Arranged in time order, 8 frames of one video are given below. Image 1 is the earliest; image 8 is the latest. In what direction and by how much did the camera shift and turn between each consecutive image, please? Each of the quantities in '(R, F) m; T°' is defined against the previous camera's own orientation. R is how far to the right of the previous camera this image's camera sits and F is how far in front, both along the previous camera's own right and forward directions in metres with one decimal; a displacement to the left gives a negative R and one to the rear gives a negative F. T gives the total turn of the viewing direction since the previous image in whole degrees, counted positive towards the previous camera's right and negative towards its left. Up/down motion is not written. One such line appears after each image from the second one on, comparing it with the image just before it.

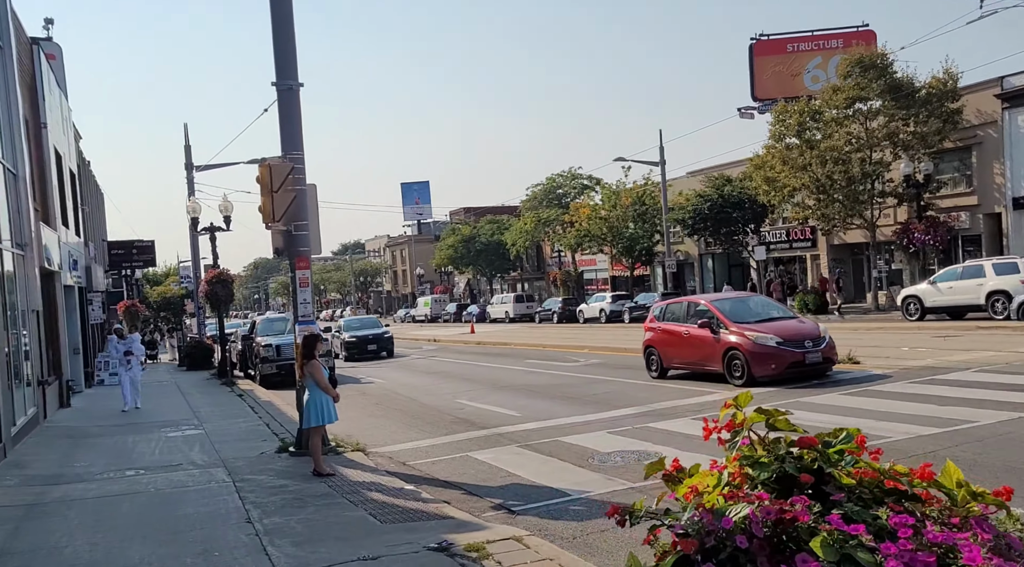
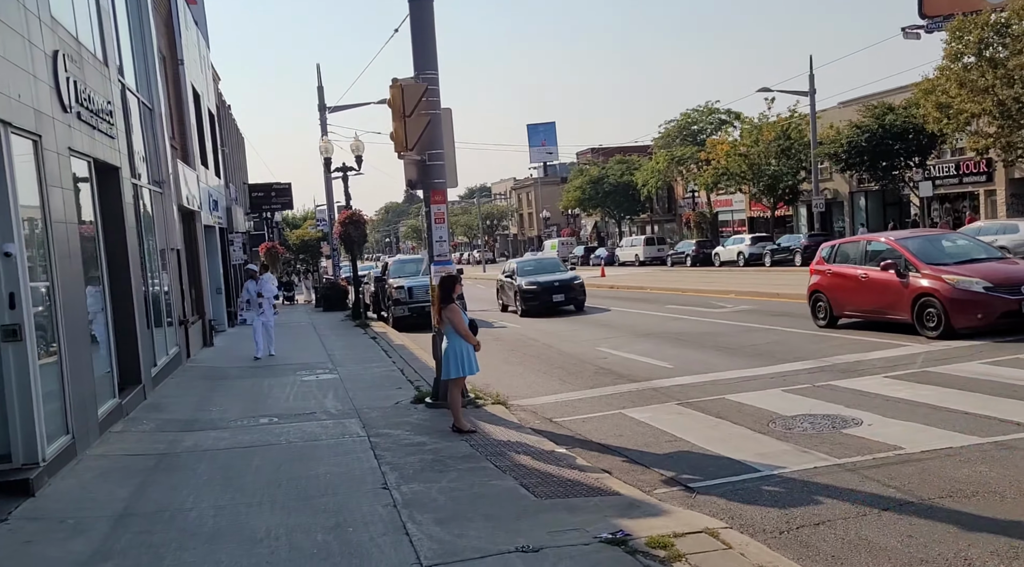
(-0.4, +1.2) m; -8°
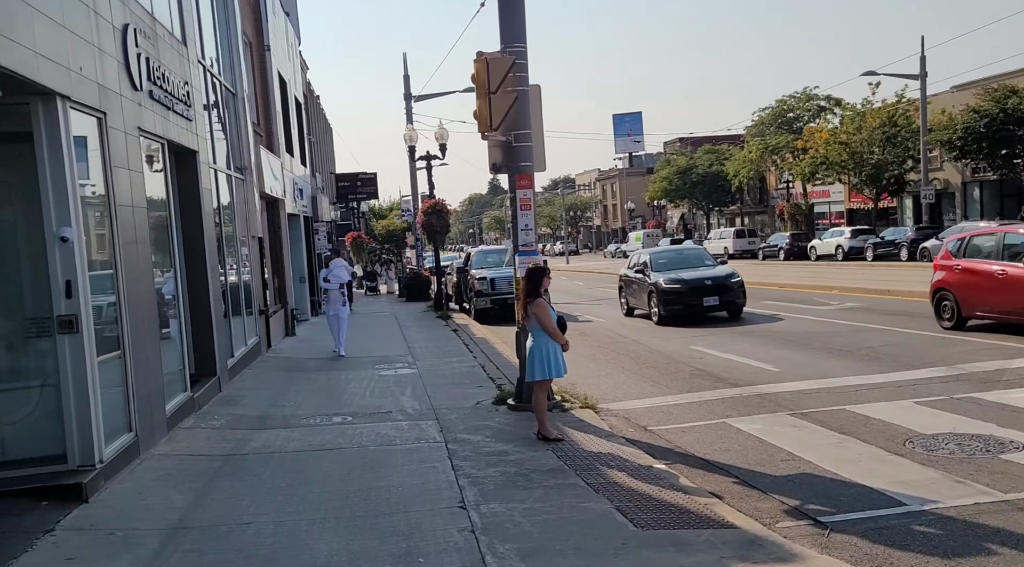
(-0.1, +0.8) m; -5°
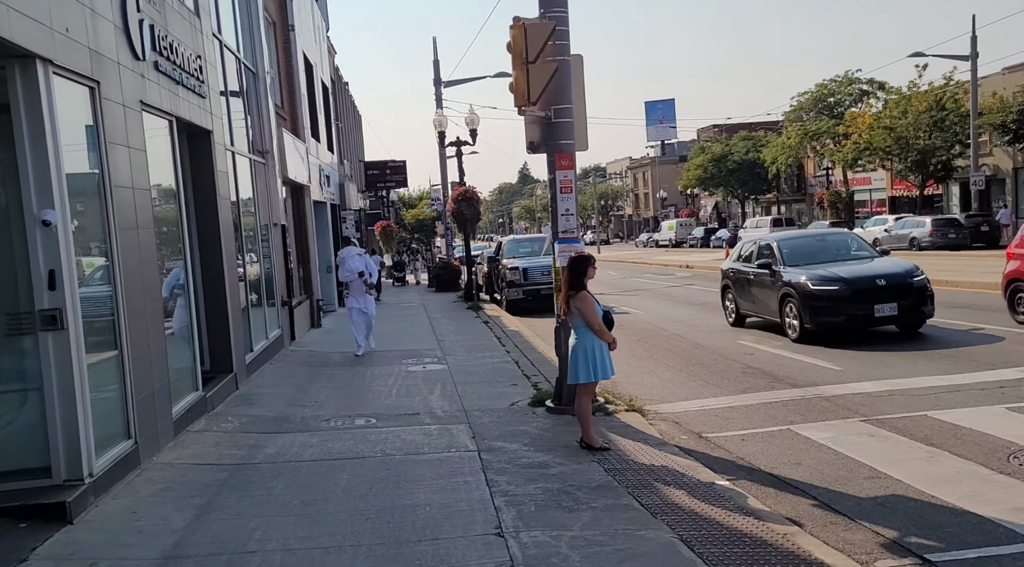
(-0.1, +0.8) m; -2°
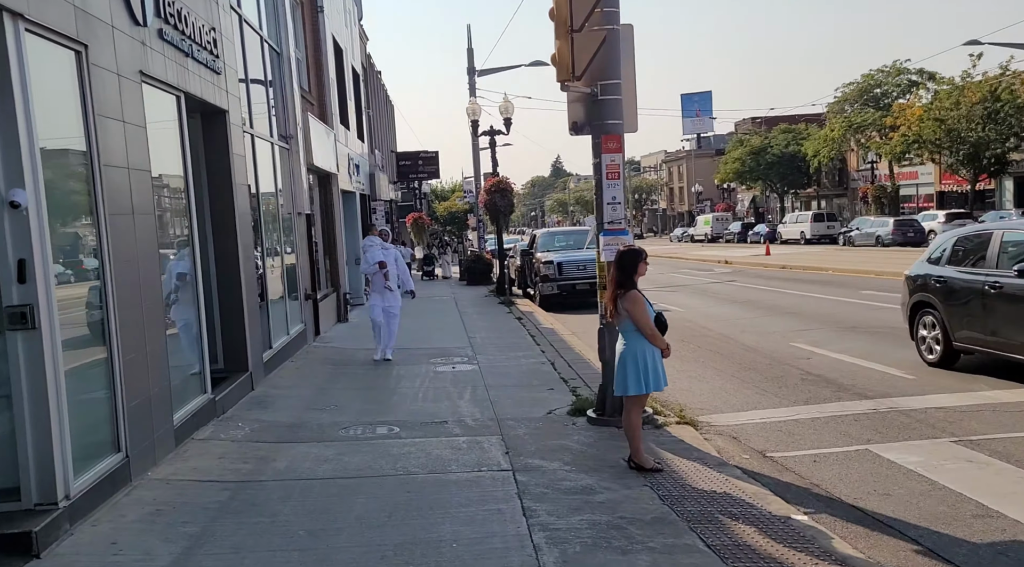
(-0.1, +0.9) m; -2°
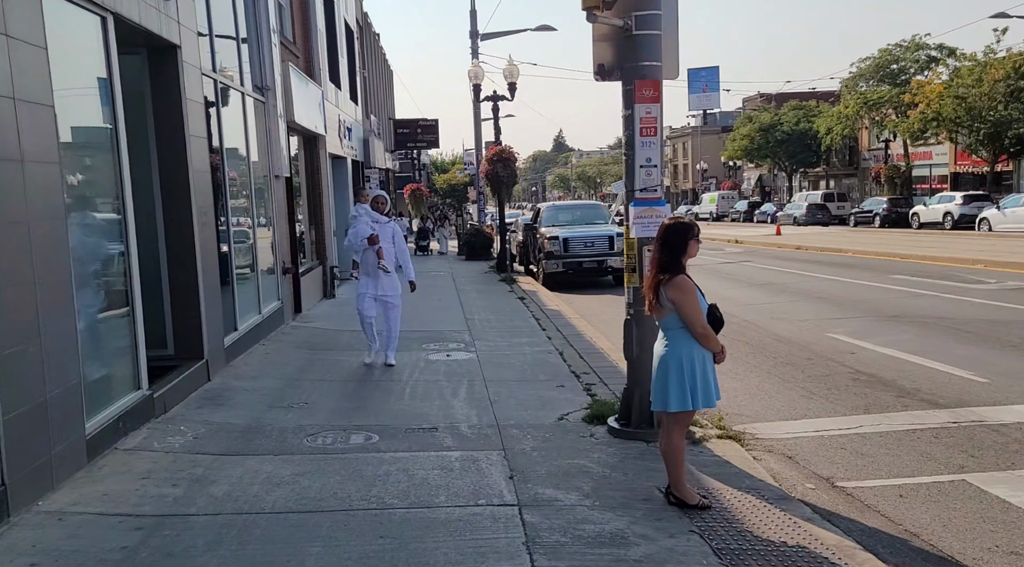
(-0.1, +1.5) m; 0°
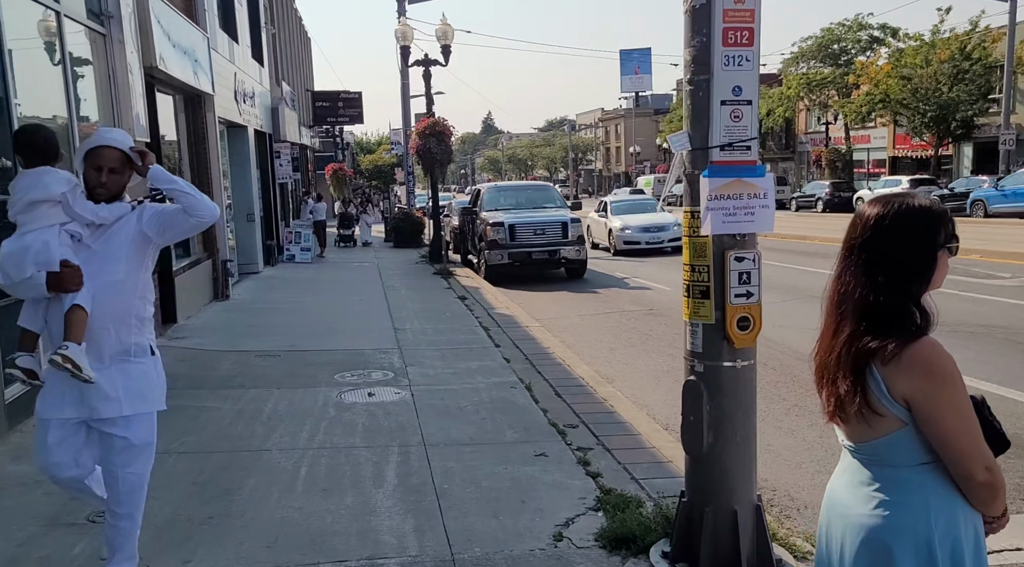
(-0.2, +2.9) m; +5°
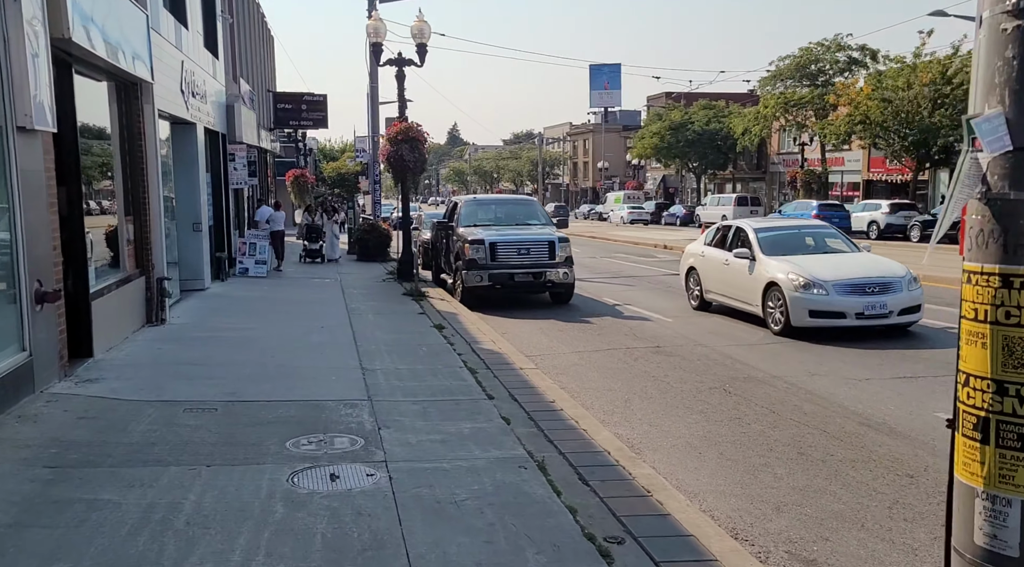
(-0.3, +1.8) m; +3°
